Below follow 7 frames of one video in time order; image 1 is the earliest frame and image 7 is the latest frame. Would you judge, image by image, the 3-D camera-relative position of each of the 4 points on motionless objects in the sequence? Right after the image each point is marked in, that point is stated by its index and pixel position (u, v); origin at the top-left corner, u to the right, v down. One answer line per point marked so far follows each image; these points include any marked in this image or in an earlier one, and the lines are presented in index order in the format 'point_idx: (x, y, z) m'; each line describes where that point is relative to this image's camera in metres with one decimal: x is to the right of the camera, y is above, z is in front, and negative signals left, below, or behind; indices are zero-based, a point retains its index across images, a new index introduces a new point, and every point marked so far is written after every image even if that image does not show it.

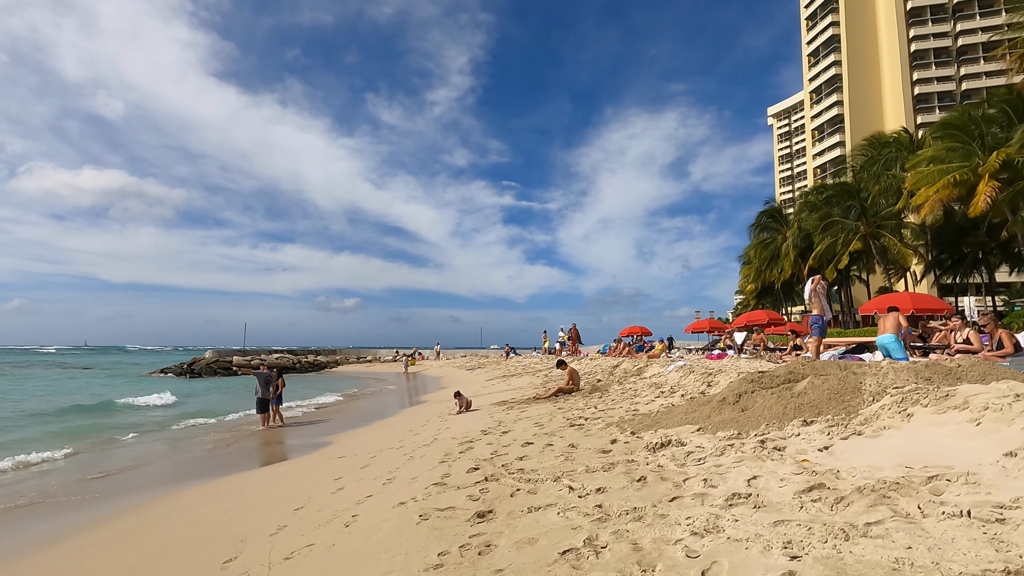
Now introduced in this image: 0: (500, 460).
0: (-0.1, -1.8, +5.6) m
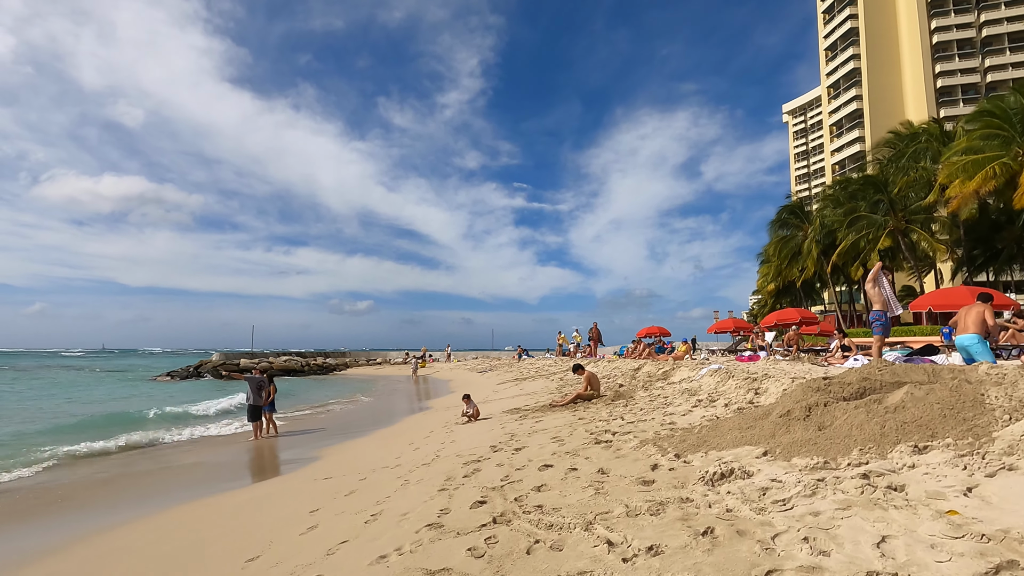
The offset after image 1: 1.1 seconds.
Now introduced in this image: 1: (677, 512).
0: (0.0, -1.7, +4.5) m
1: (+1.0, -1.4, +3.3) m
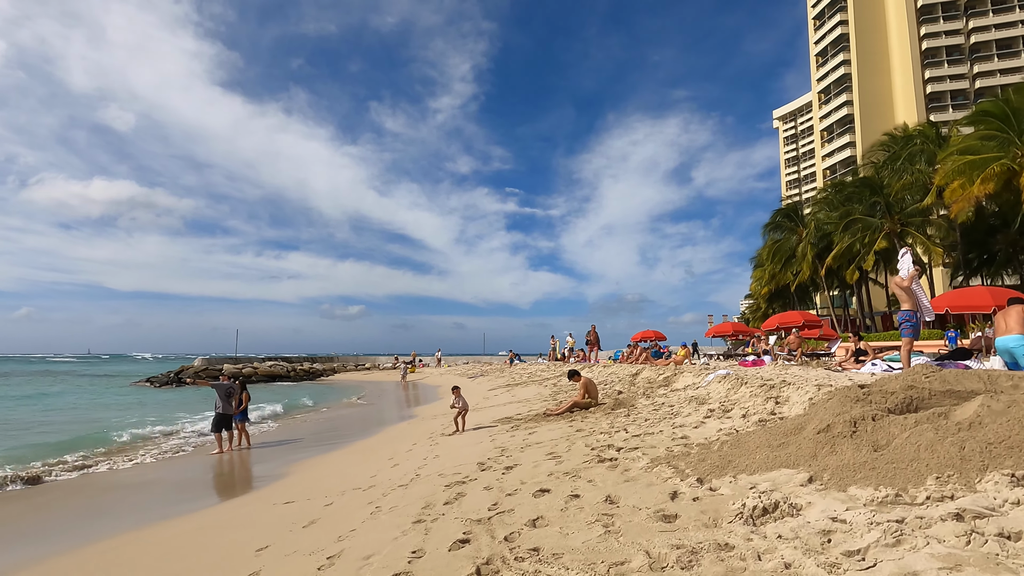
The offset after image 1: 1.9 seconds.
0: (-0.1, -1.6, +3.7) m
1: (+1.0, -1.3, +2.5) m
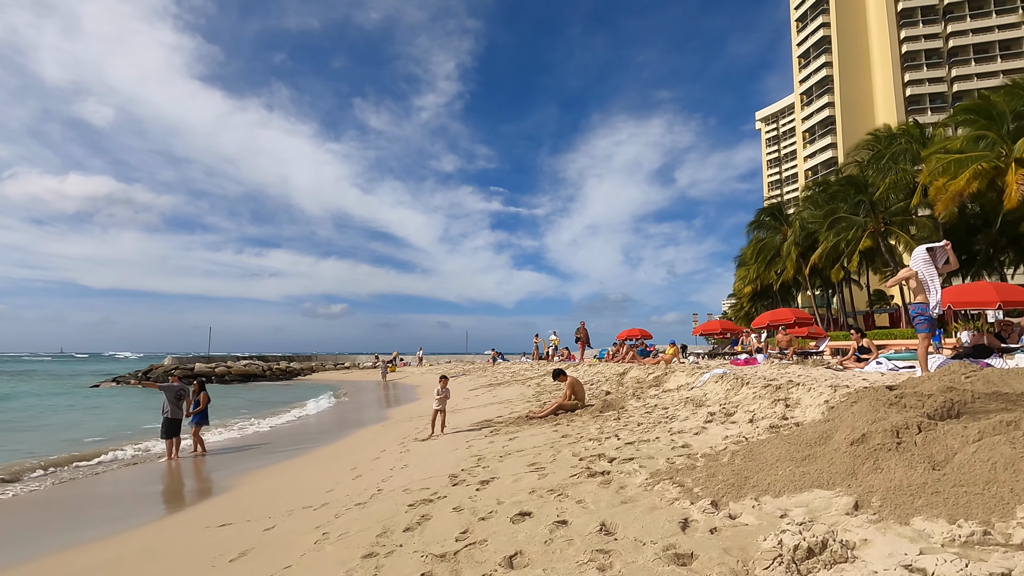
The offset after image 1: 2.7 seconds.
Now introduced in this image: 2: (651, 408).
0: (-0.2, -1.5, +2.9) m
1: (+0.8, -1.2, +1.8) m
2: (+1.9, -1.7, +7.5) m
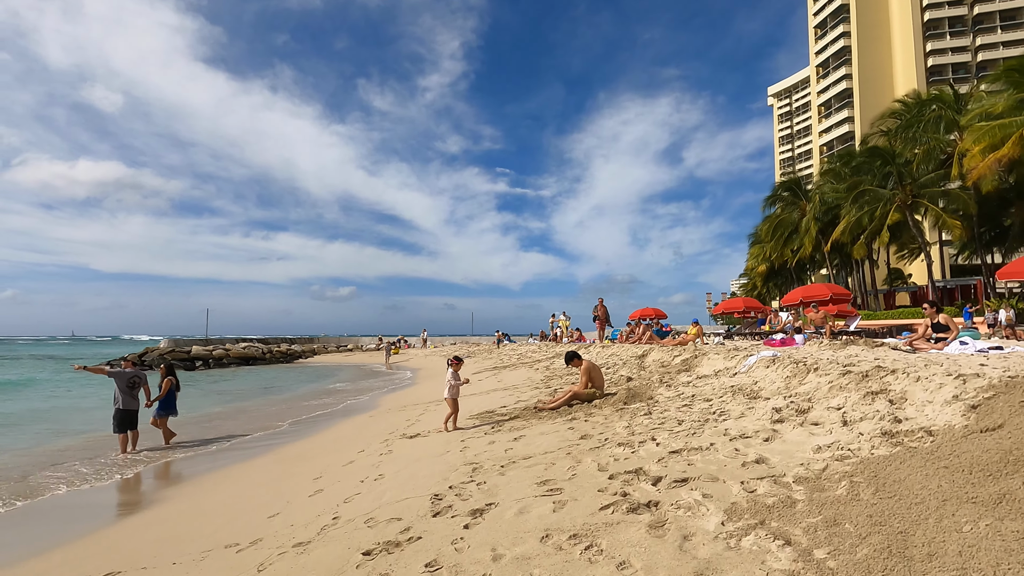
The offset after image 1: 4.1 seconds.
0: (-0.2, -1.3, +1.5) m
1: (+0.8, -1.0, +0.4) m
2: (+2.0, -1.3, +6.1) m
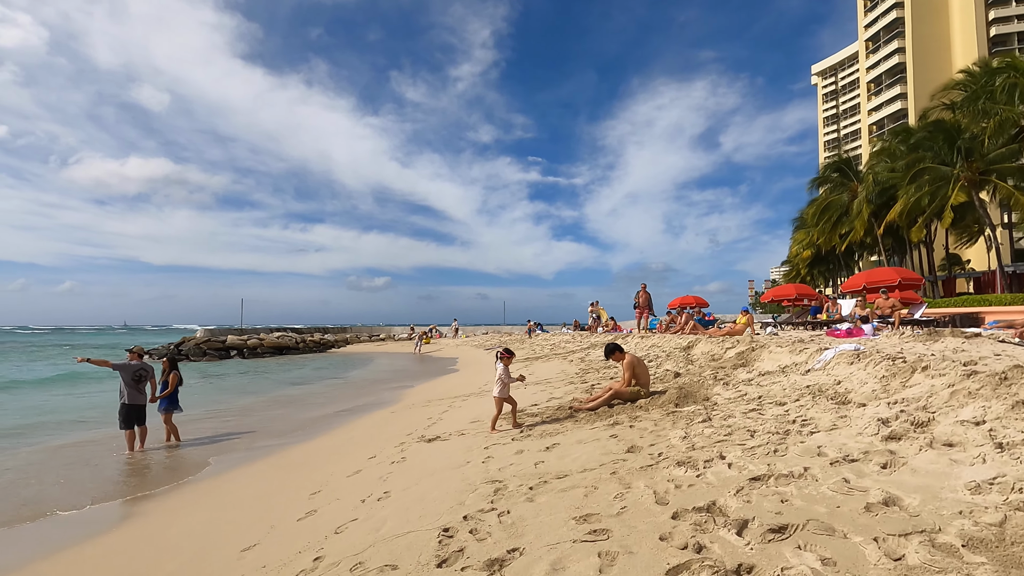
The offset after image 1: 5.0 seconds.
0: (-0.2, -1.2, +0.7) m
1: (+0.8, -0.9, -0.6) m
2: (+2.3, -1.1, +5.1) m
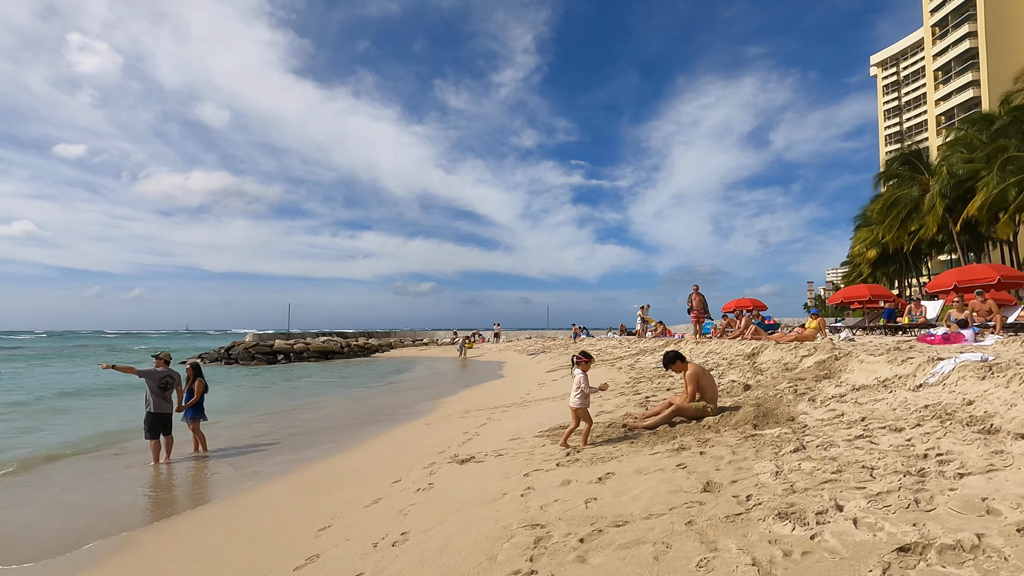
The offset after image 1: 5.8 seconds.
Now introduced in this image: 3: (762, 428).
0: (-0.2, -1.1, -0.1) m
1: (+0.7, -0.8, -1.4) m
2: (+2.7, -1.1, +4.1) m
3: (+2.1, -1.2, +4.6) m
